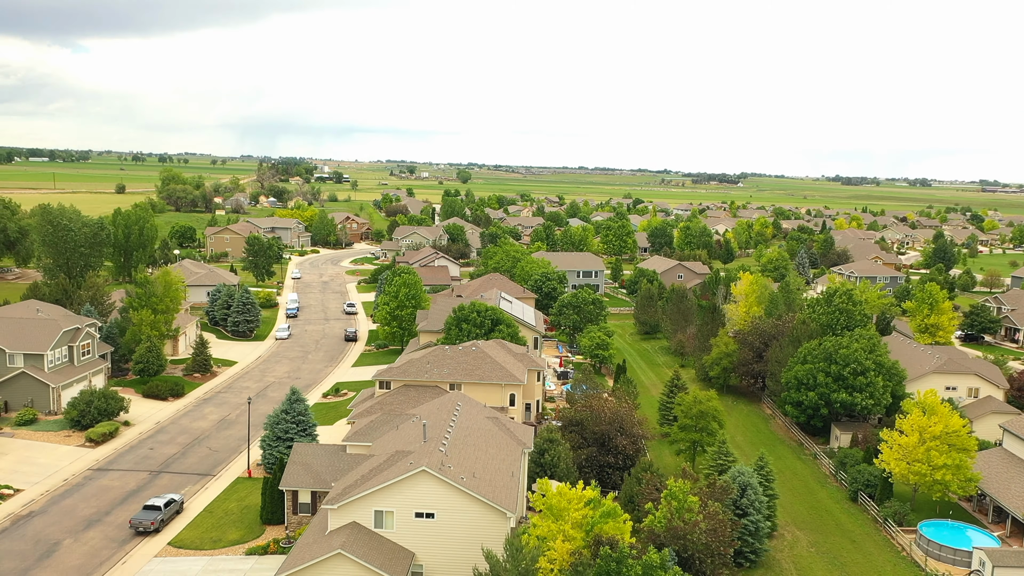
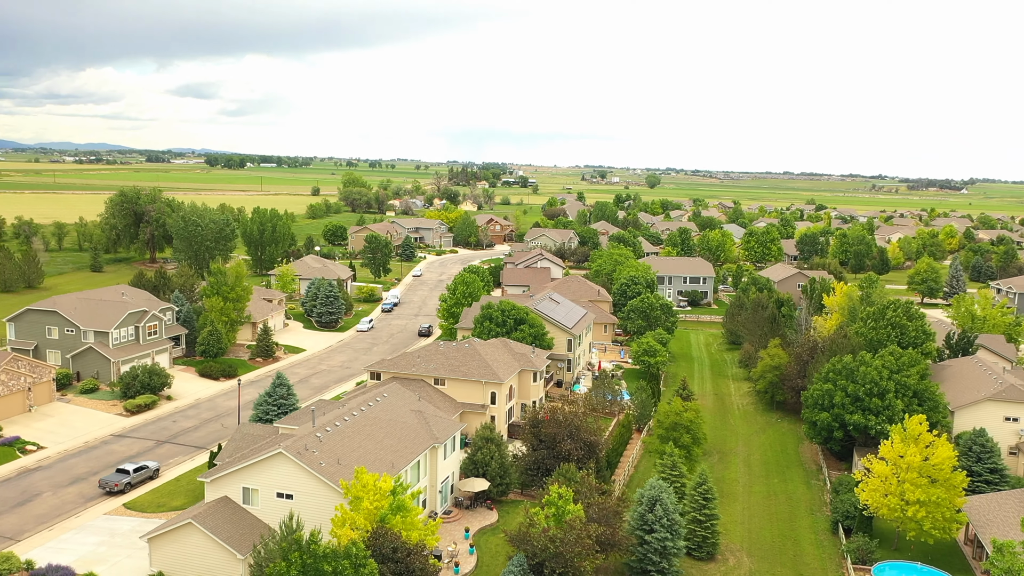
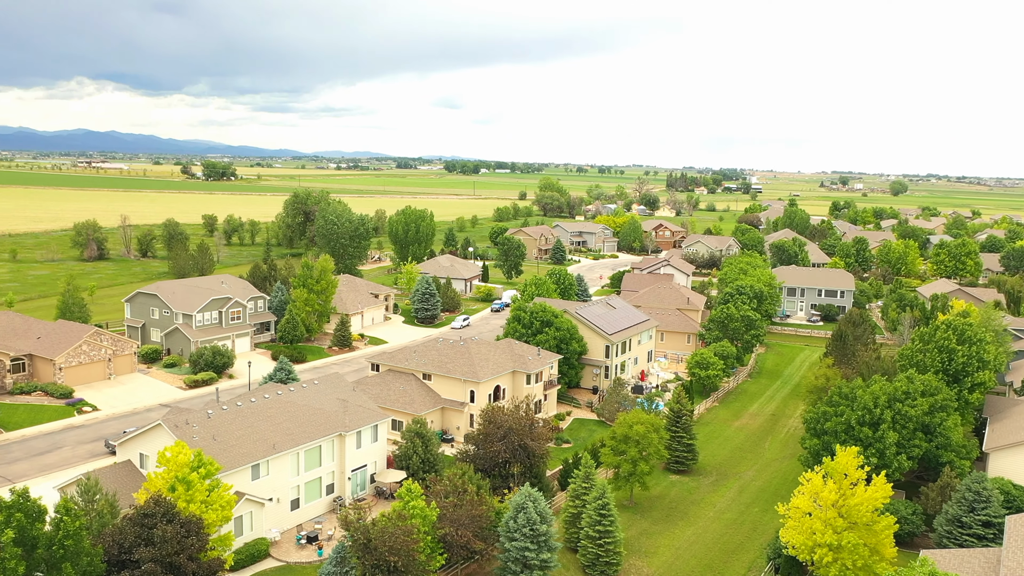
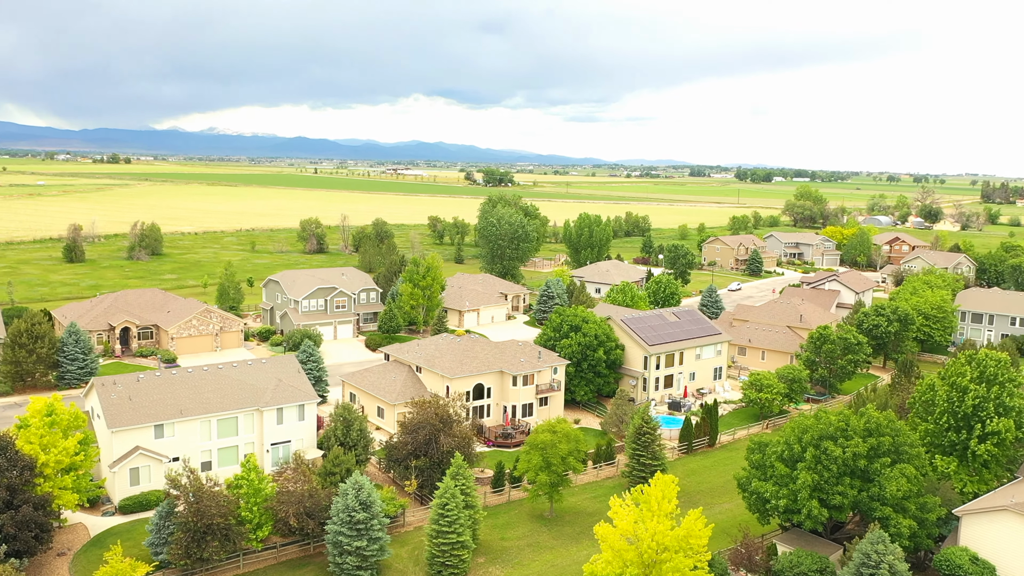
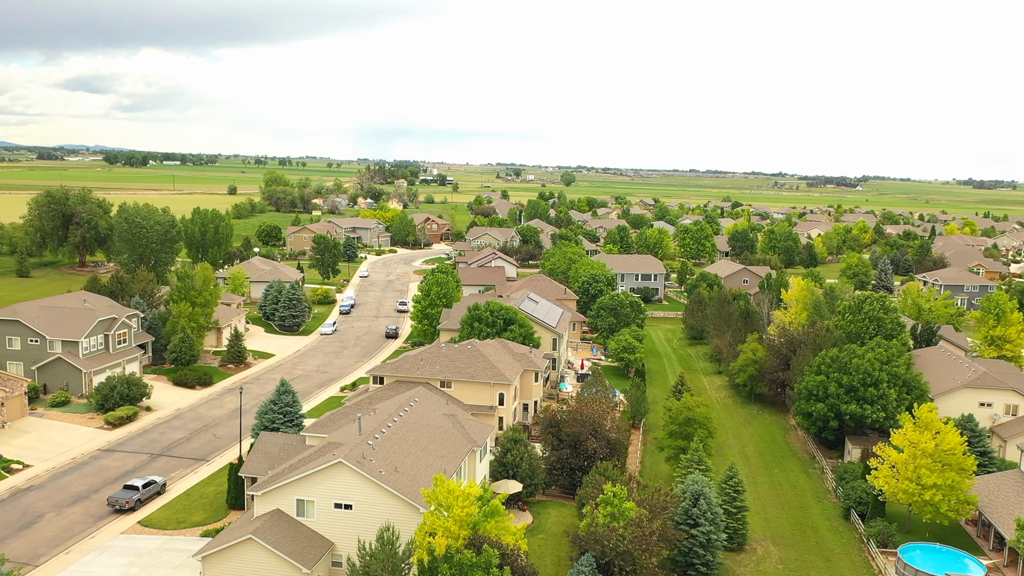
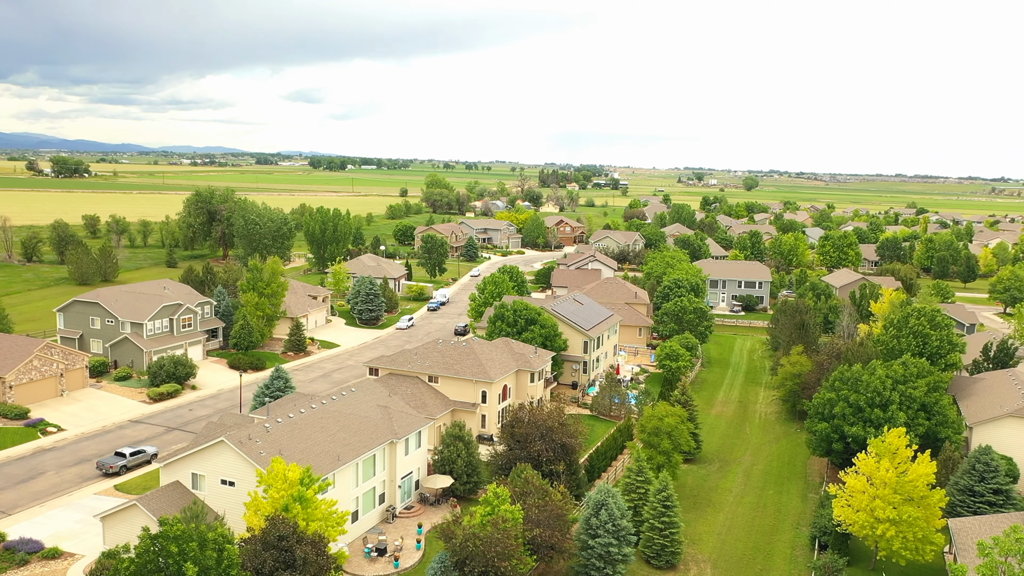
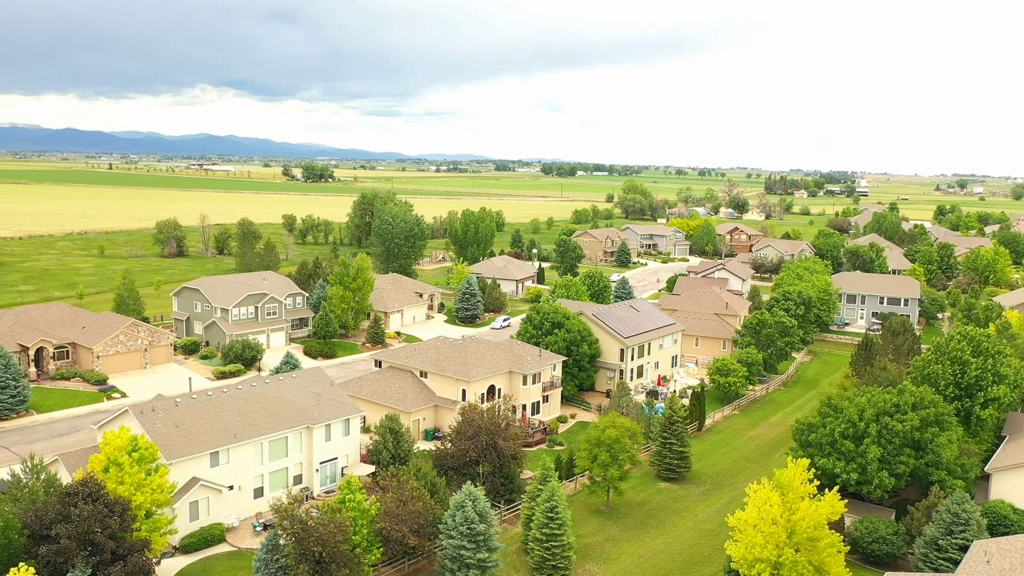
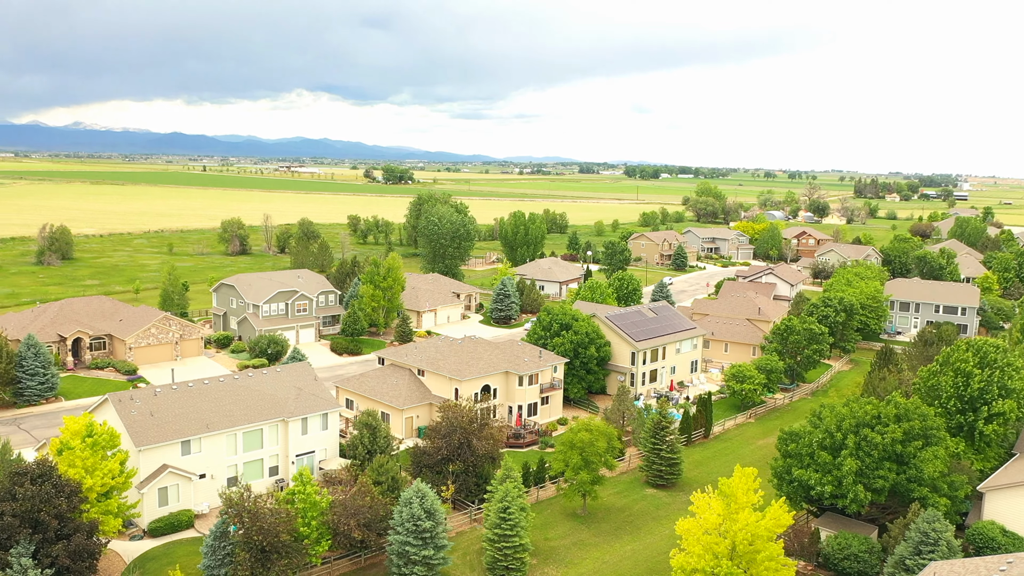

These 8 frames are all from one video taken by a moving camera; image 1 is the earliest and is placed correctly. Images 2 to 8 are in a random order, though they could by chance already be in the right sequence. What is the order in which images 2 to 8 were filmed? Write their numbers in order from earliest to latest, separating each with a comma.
5, 2, 6, 3, 7, 8, 4
